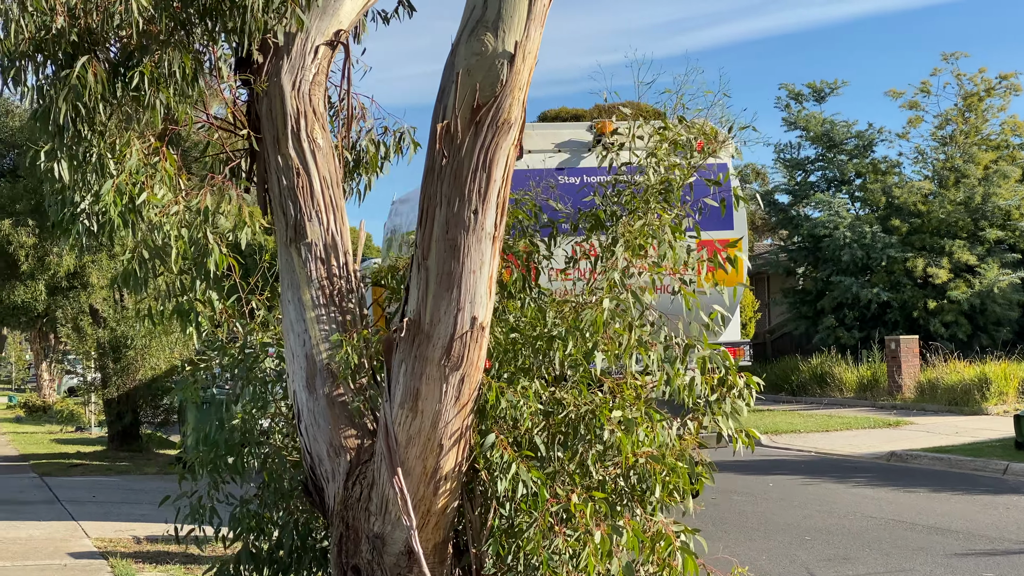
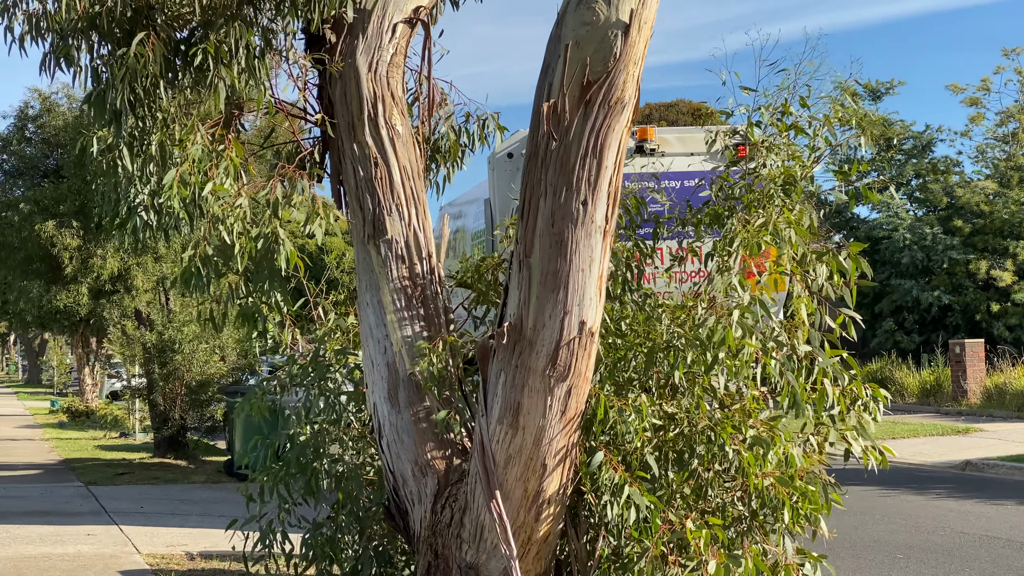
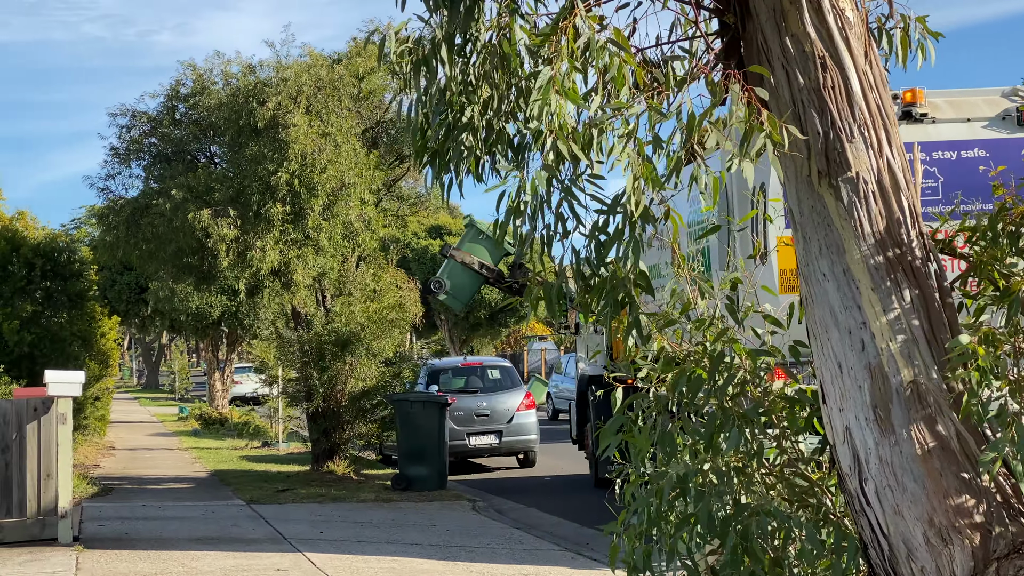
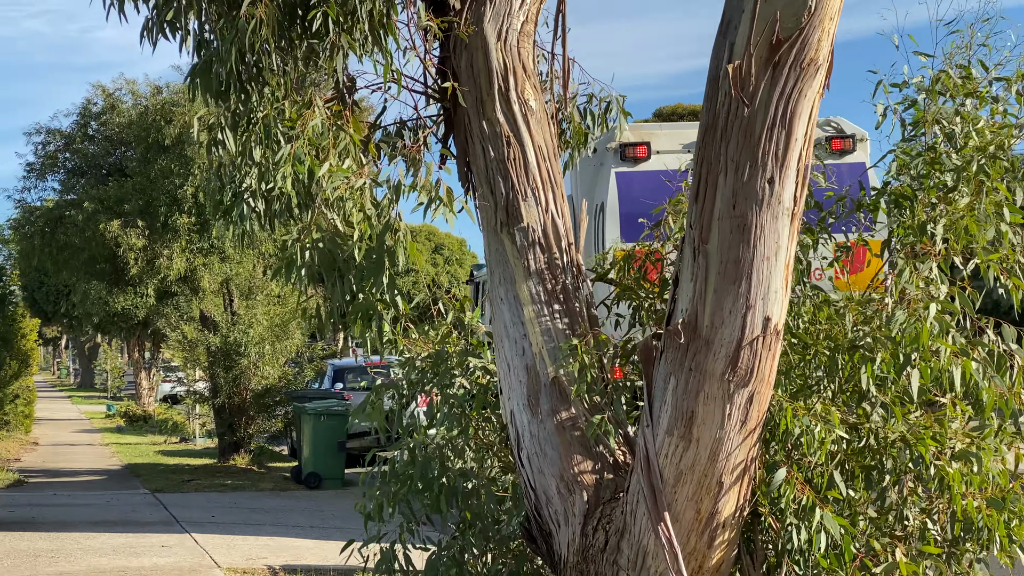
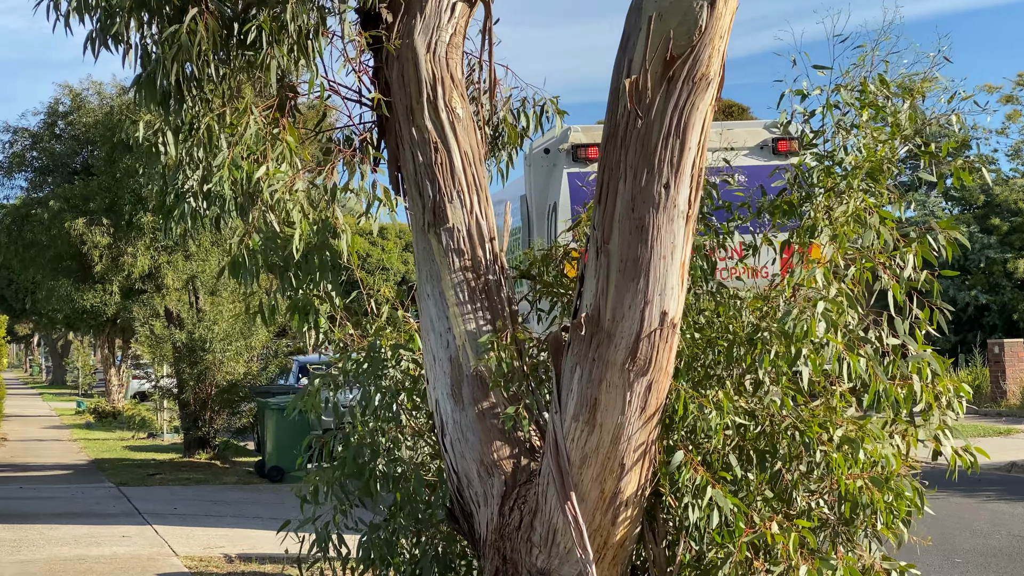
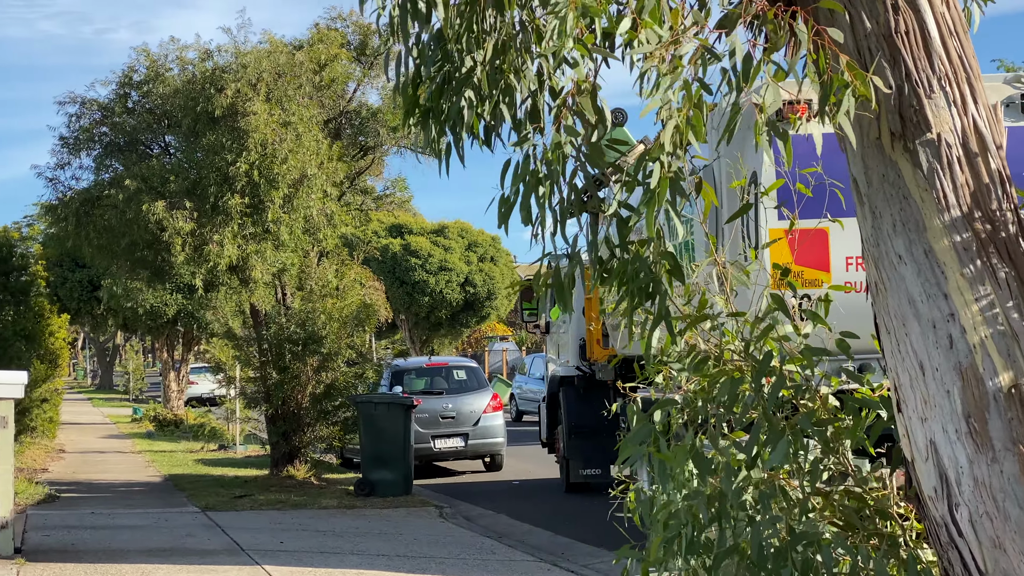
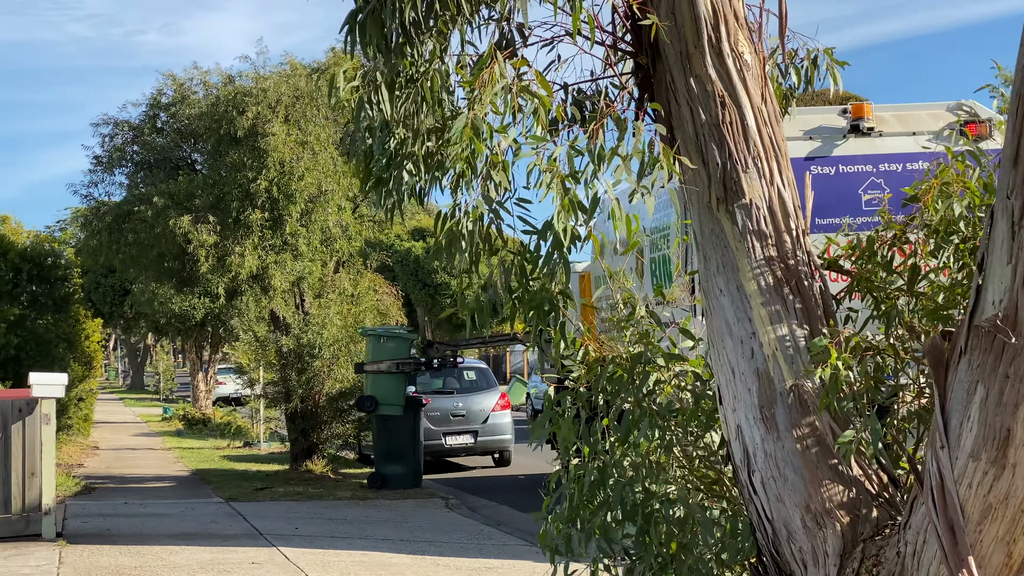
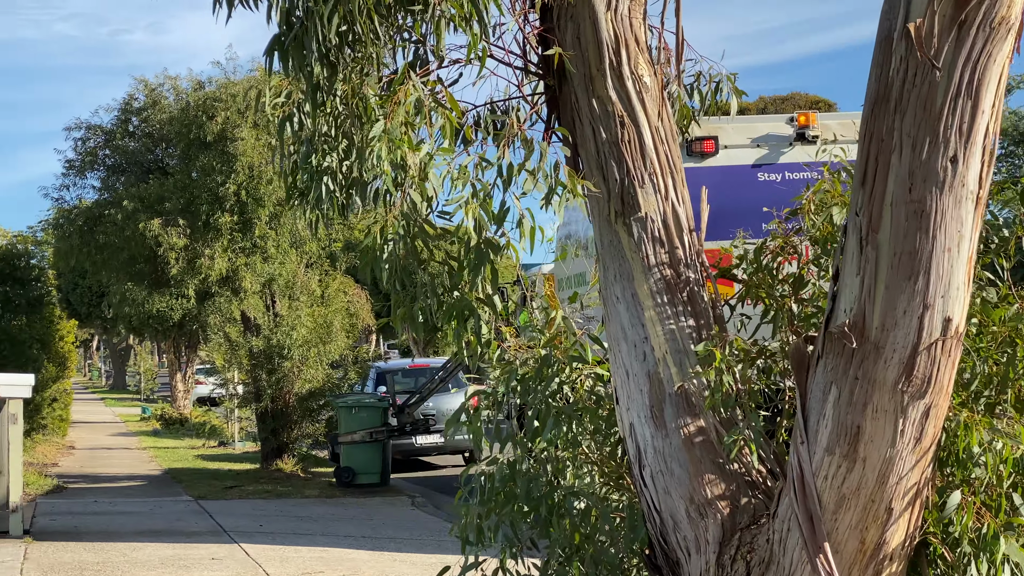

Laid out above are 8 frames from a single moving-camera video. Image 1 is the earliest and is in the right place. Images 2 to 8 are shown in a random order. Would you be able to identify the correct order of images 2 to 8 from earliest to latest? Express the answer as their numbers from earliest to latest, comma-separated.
2, 5, 4, 8, 7, 3, 6
